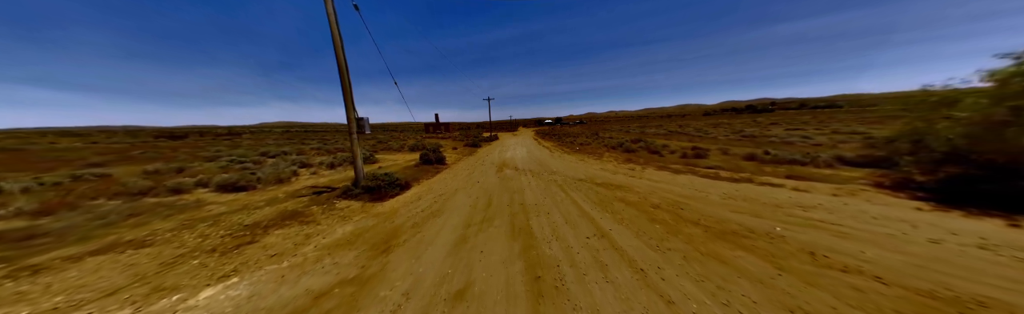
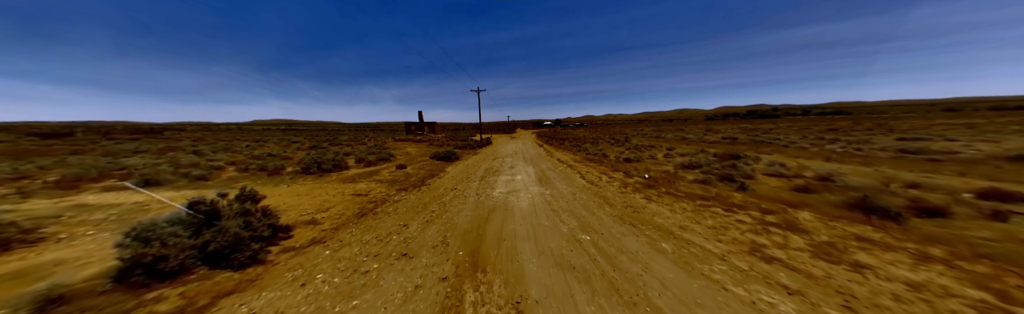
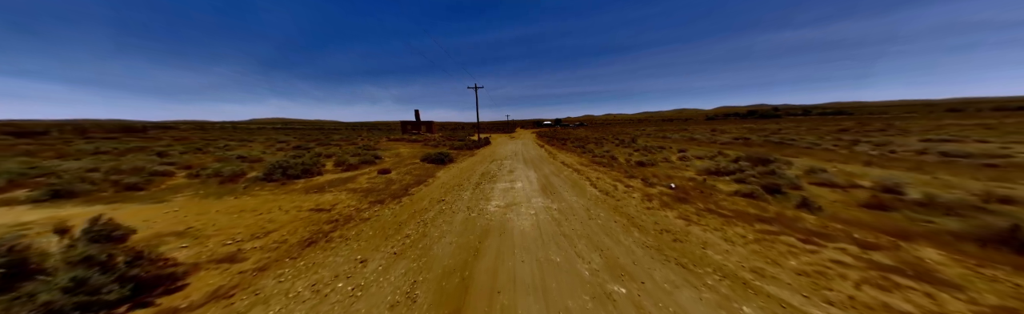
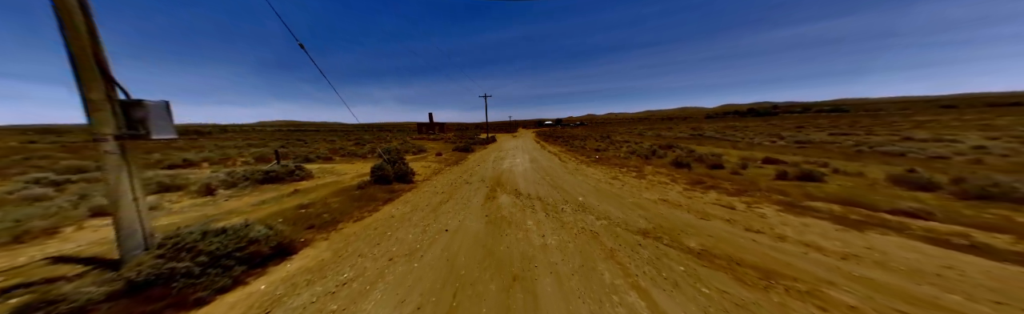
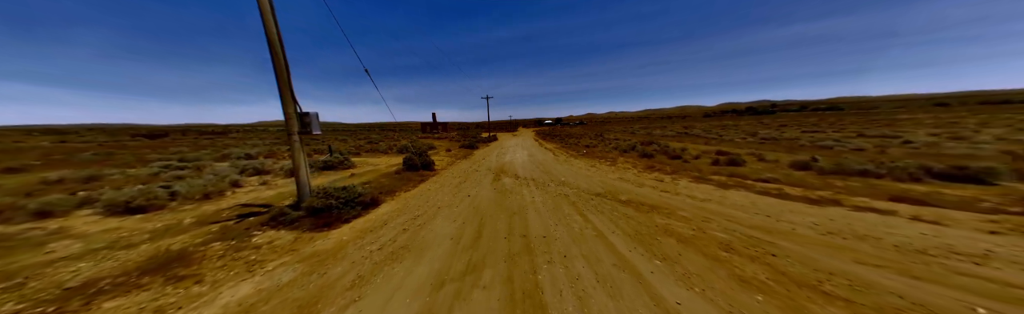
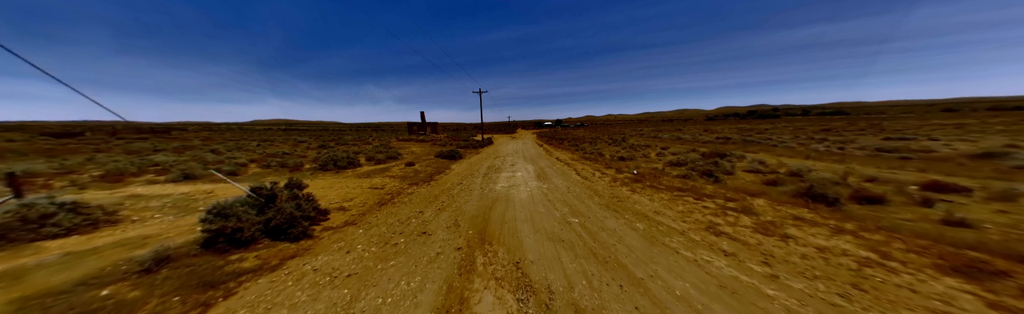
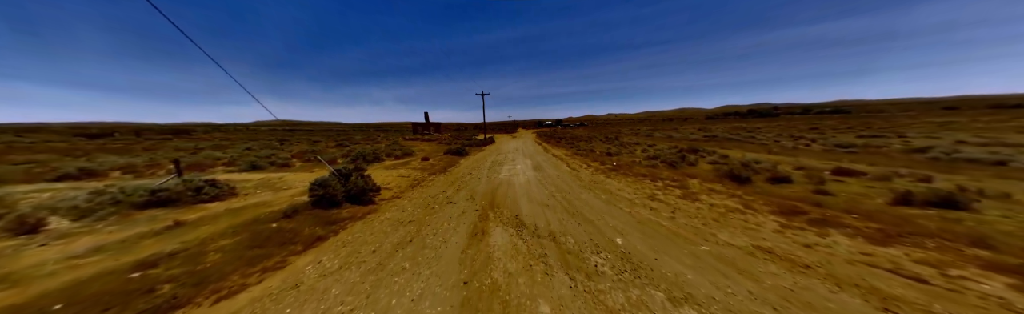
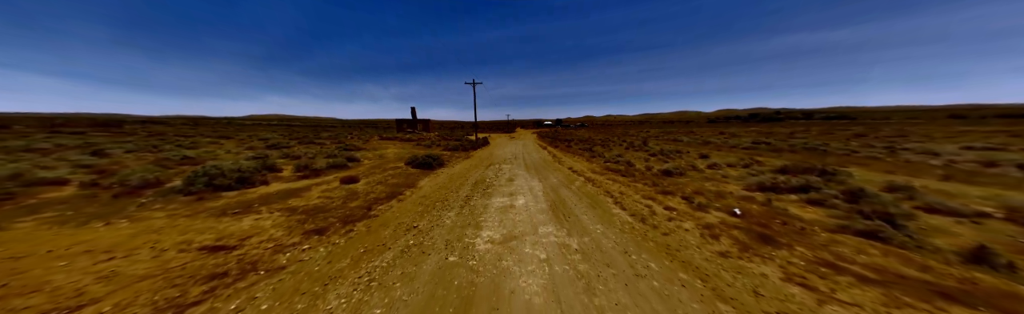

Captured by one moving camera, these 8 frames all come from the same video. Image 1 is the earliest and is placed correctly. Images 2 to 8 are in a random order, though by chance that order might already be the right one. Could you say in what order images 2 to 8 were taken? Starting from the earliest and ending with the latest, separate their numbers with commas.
5, 4, 7, 6, 2, 3, 8
